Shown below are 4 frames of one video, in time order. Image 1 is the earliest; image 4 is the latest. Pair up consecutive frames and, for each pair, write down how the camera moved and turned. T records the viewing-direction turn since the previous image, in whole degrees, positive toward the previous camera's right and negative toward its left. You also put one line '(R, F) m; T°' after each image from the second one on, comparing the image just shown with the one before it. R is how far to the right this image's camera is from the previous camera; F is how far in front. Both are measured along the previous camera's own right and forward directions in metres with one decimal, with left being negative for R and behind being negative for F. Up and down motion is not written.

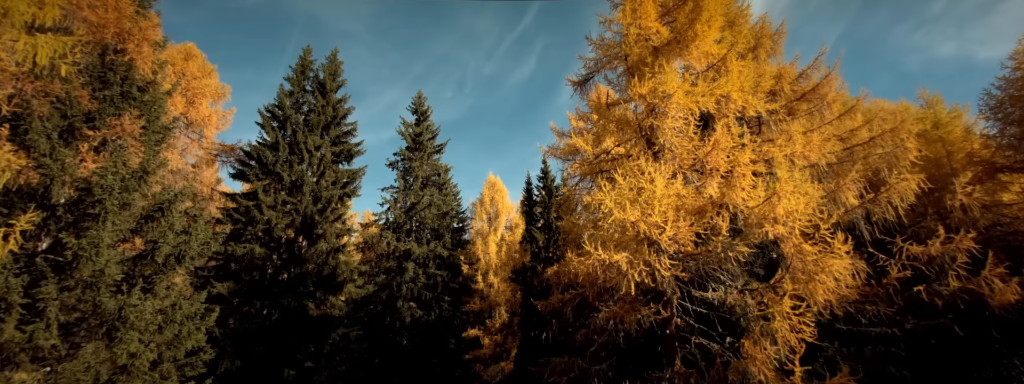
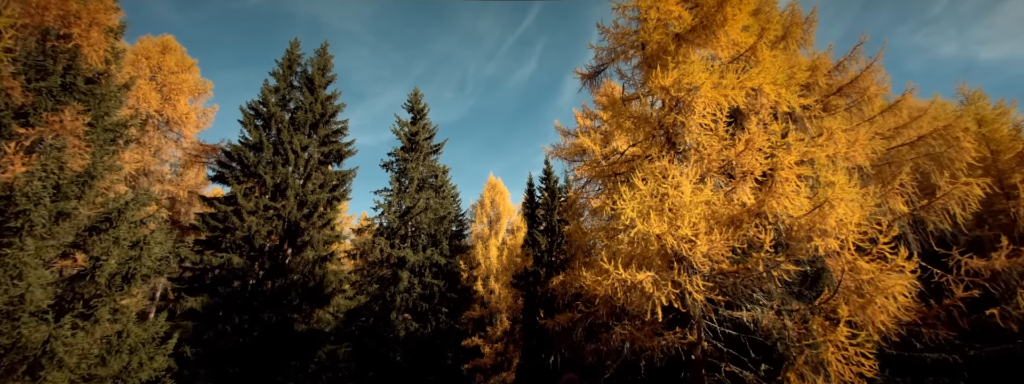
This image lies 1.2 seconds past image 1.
(-0.1, +1.1) m; 0°
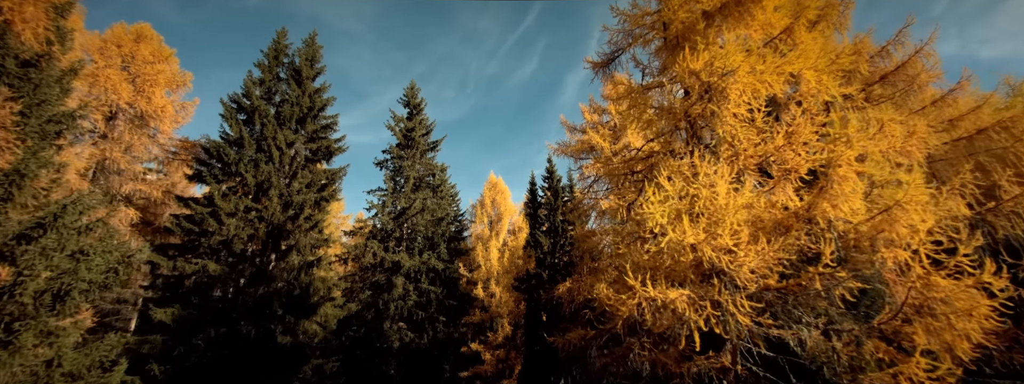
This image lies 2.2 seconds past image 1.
(-0.1, +1.0) m; 0°
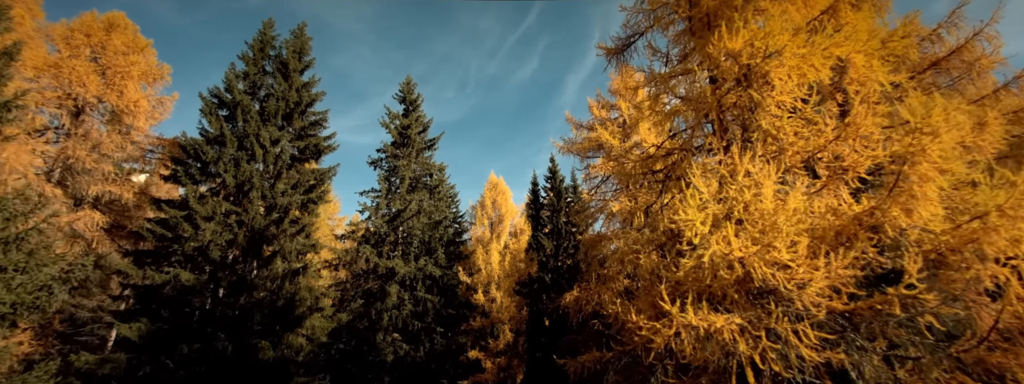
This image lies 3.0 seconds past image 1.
(-0.1, +0.9) m; 0°
